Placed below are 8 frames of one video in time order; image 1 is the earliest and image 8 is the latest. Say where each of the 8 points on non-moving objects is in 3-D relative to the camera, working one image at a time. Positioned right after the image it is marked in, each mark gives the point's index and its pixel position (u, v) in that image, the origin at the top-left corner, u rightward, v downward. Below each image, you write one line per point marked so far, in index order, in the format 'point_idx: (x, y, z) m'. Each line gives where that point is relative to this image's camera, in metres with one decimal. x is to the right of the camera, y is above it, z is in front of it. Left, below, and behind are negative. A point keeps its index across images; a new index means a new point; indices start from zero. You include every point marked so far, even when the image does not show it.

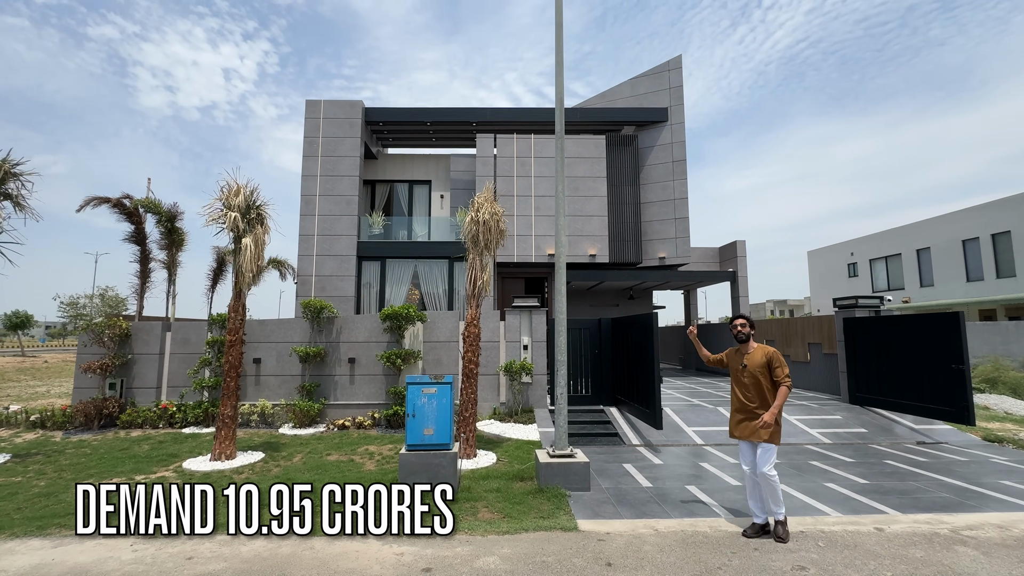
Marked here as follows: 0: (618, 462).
0: (+1.5, -2.6, +6.6) m
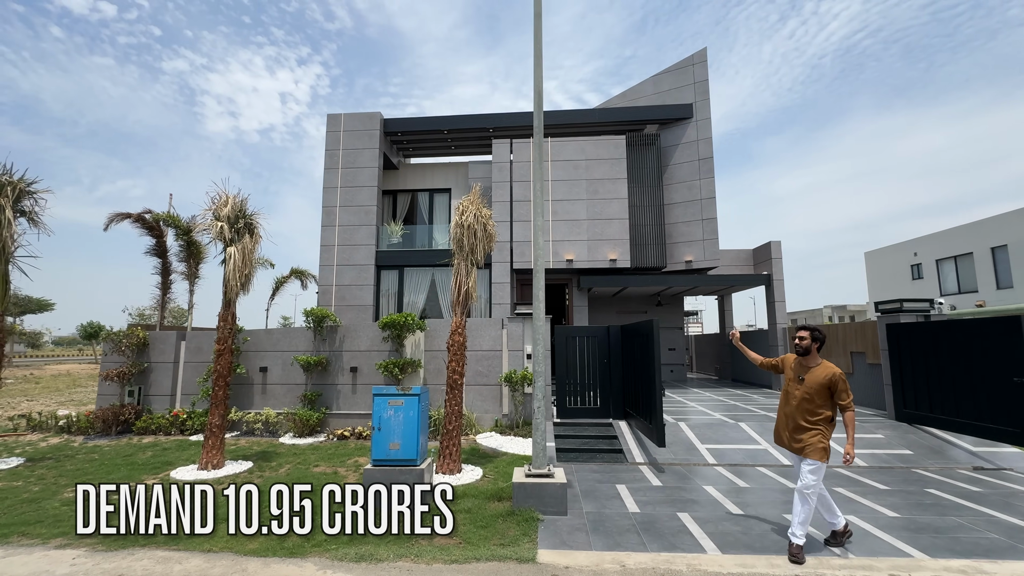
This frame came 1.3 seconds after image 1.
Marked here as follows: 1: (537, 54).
0: (+1.3, -2.6, +6.1) m
1: (+0.3, +3.0, +5.8) m
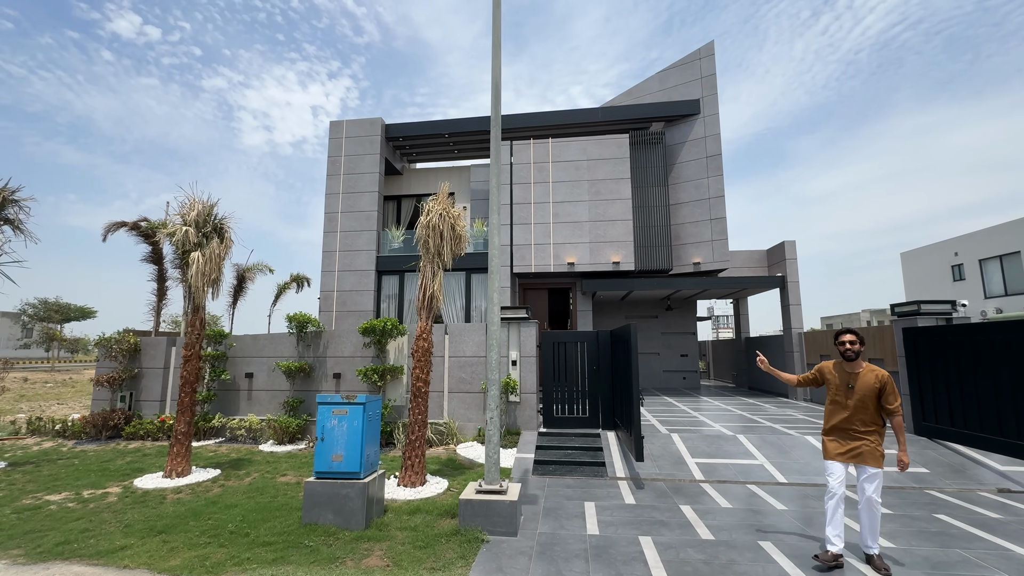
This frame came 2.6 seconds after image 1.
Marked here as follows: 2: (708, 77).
0: (+0.9, -2.7, +5.7) m
1: (-0.2, +3.0, +5.5) m
2: (+6.4, +6.9, +14.7) m
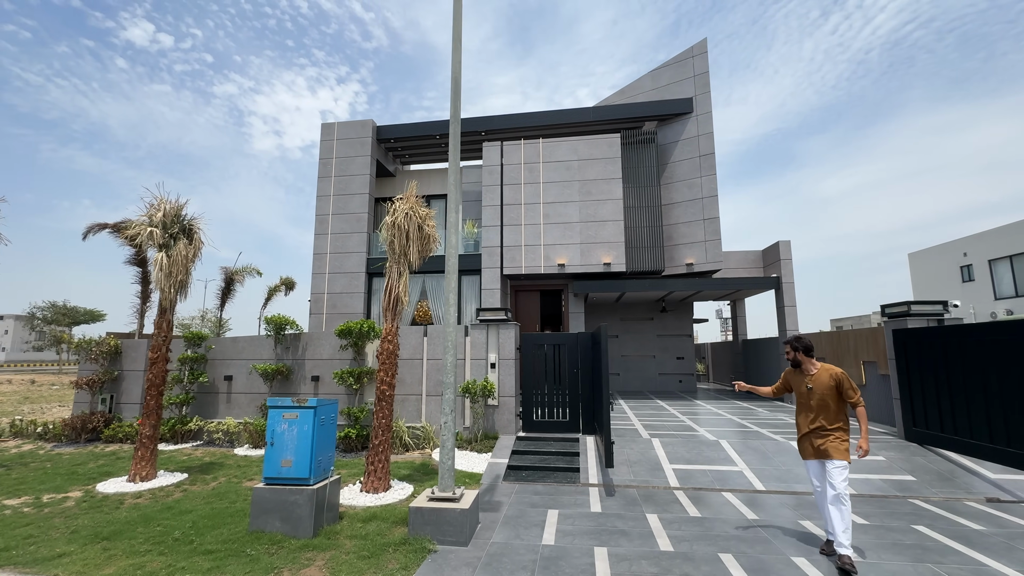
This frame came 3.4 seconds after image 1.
0: (+0.4, -2.7, +5.5) m
1: (-0.7, +3.0, +5.4) m
2: (+6.0, +6.8, +14.5) m
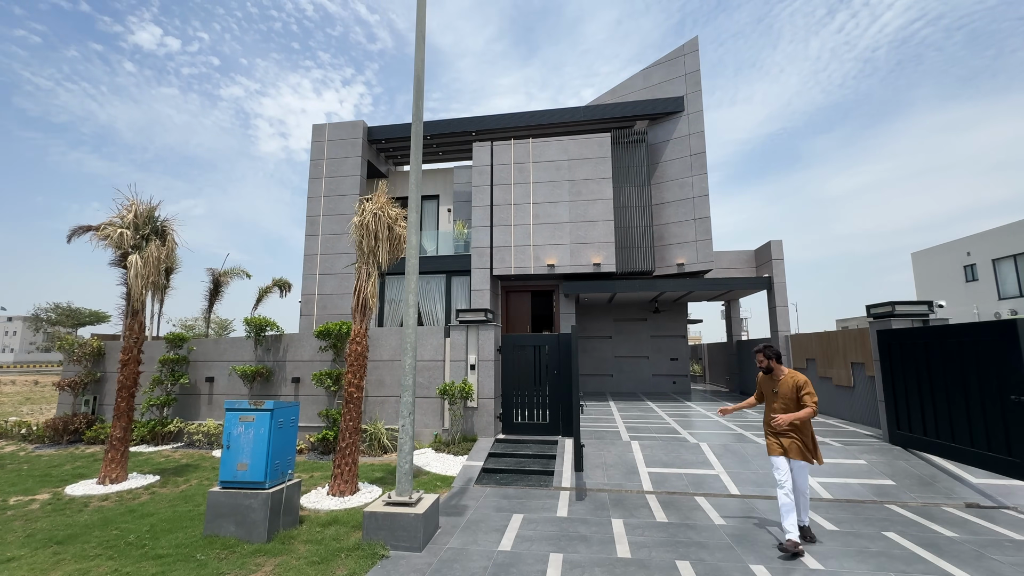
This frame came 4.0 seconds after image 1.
0: (0.0, -2.7, +5.4) m
1: (-1.1, +3.0, +5.3) m
2: (+5.7, +6.8, +14.3) m
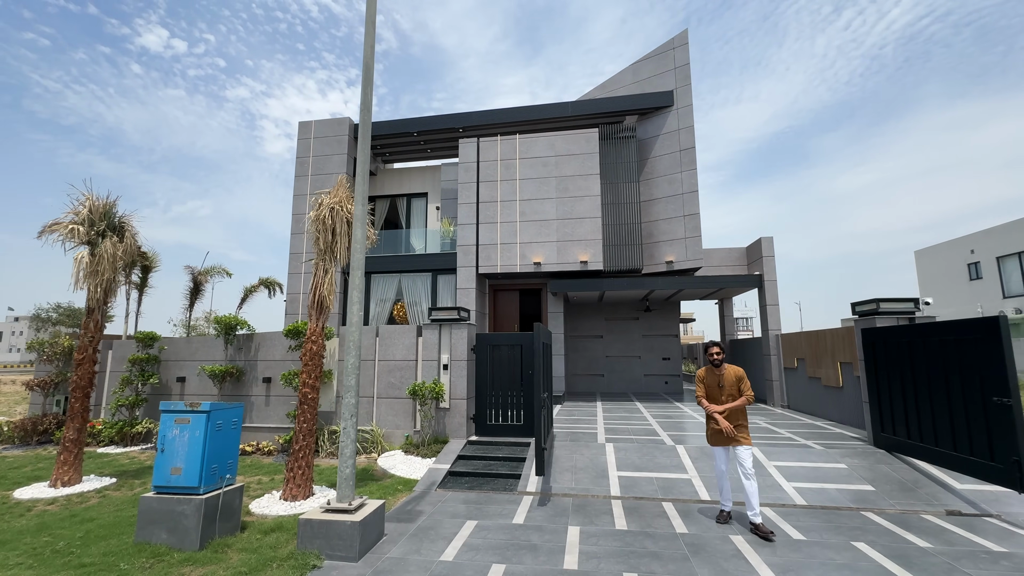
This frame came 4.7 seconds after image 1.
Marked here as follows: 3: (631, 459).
0: (-0.5, -2.6, +5.2) m
1: (-1.6, +3.0, +5.1) m
2: (+5.3, +6.9, +14.1) m
3: (+1.8, -2.7, +7.0) m
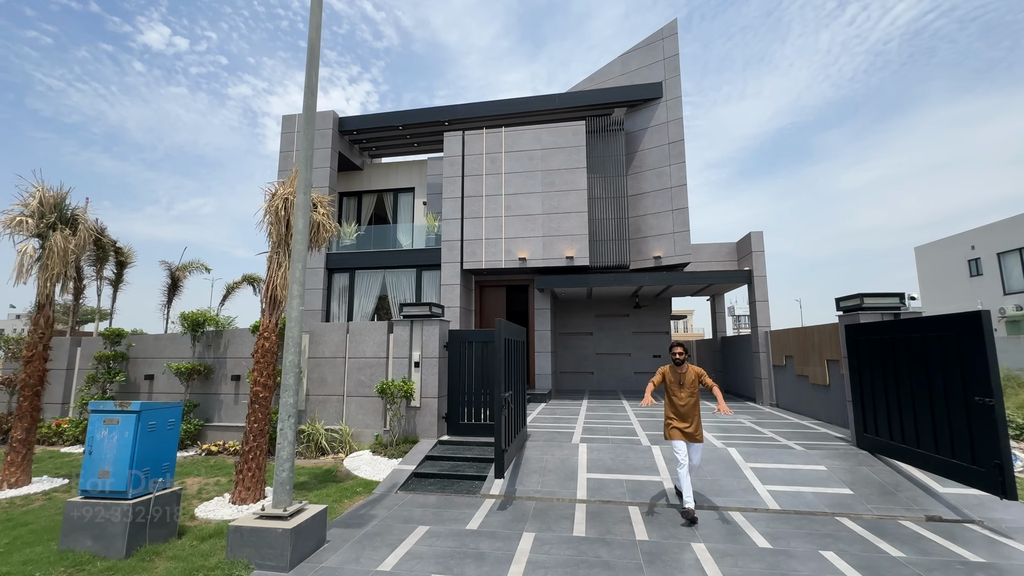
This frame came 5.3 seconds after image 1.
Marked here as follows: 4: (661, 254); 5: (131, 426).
0: (-1.0, -2.6, +4.9) m
1: (-2.1, +3.1, +4.8) m
2: (+4.8, +7.0, +13.7) m
3: (+1.4, -2.6, +6.7) m
4: (+4.4, +1.0, +13.3) m
5: (-3.6, -1.3, +4.3) m
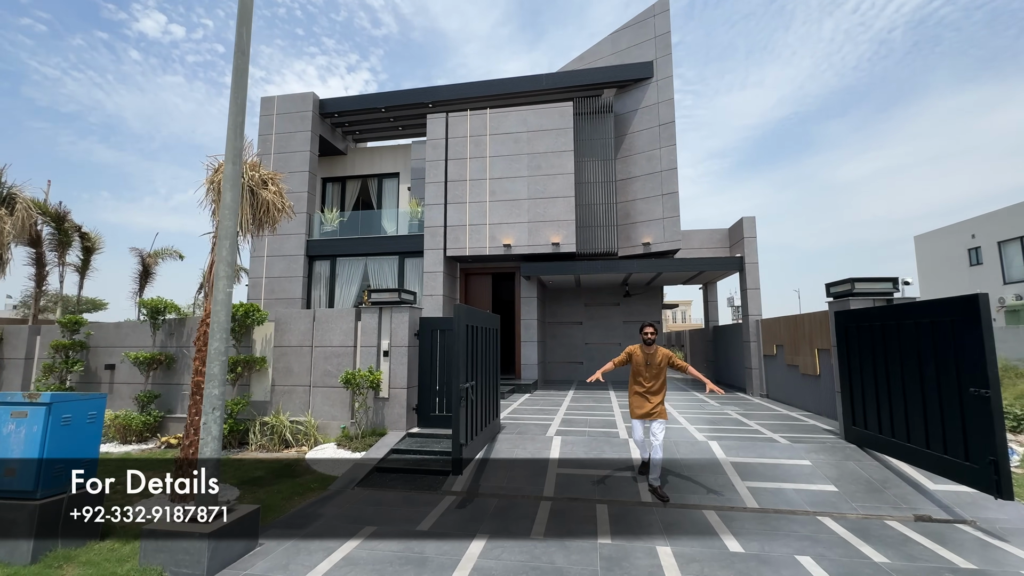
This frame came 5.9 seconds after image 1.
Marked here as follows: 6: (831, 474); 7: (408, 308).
0: (-1.5, -2.4, +4.6) m
1: (-2.5, +3.3, +4.4) m
2: (+4.4, +7.4, +13.2) m
3: (+0.9, -2.3, +6.3) m
4: (+4.0, +1.4, +12.9) m
5: (-4.0, -1.1, +3.9) m
6: (+4.0, -2.3, +5.6) m
7: (-1.8, -0.4, +7.7) m
